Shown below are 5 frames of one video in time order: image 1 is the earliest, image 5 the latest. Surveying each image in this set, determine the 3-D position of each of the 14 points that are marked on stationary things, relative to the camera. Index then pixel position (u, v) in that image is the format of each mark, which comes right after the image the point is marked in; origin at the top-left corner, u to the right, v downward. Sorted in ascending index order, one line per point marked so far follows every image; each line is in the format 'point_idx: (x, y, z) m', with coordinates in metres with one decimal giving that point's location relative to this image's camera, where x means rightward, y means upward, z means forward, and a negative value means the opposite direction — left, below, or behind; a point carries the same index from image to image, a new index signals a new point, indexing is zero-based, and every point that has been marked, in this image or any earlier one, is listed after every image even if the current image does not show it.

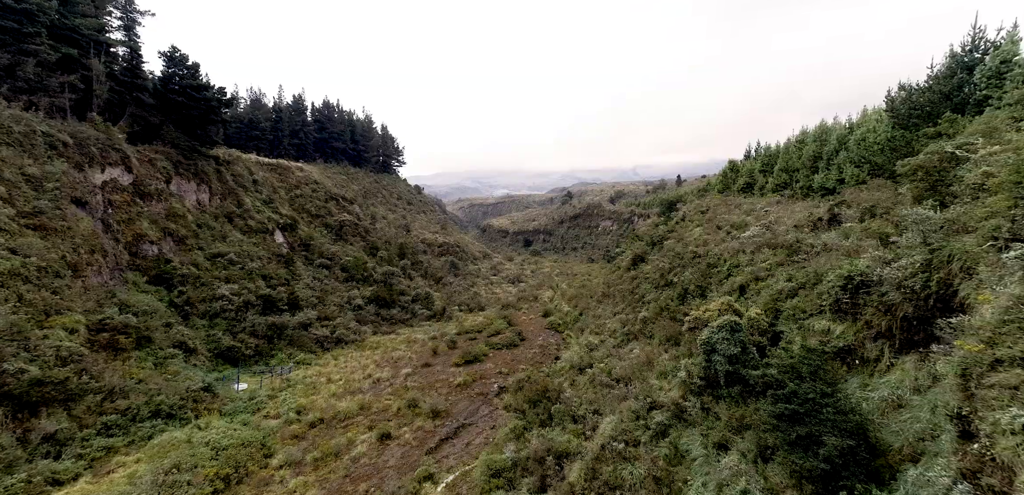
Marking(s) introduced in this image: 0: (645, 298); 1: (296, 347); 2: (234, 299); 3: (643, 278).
0: (+5.1, -2.0, +16.3) m
1: (-9.4, -4.3, +19.4) m
2: (-11.7, -2.1, +18.6) m
3: (+5.7, -1.4, +18.8) m
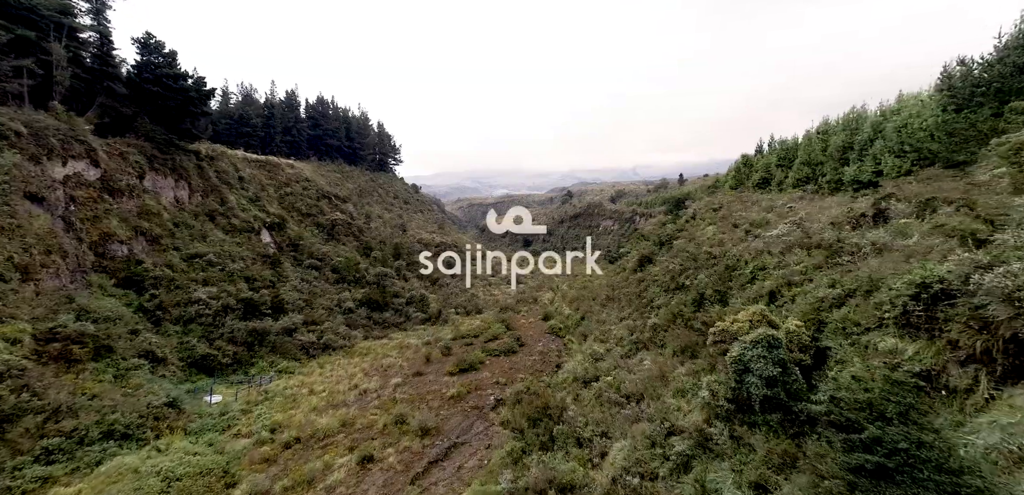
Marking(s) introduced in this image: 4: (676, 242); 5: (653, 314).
0: (+5.0, -2.0, +15.1) m
1: (-9.5, -4.3, +18.1) m
2: (-11.8, -2.2, +17.3) m
3: (+5.6, -1.5, +17.5) m
4: (+6.9, +0.2, +18.4) m
5: (+4.7, -2.3, +14.5) m
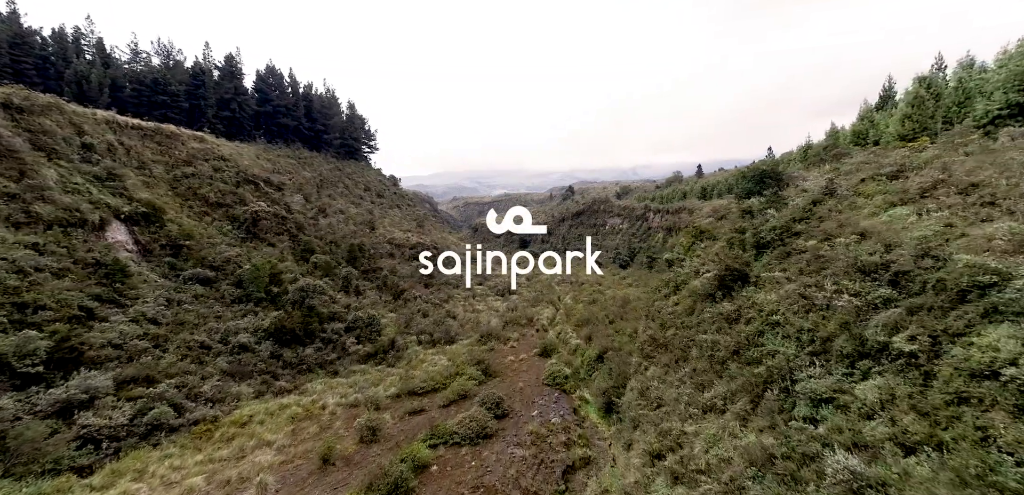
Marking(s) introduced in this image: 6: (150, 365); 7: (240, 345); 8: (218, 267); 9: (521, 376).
0: (+4.3, -2.1, +6.1) m
1: (-10.2, -4.5, +9.1) m
2: (-12.5, -2.3, +8.3) m
3: (+4.9, -1.6, +8.6) m
4: (+6.2, +0.1, +9.5) m
5: (+4.0, -2.4, +5.6) m
6: (-10.7, -3.4, +13.0) m
7: (-10.3, -3.7, +16.8) m
8: (-13.1, -0.8, +19.8) m
9: (+0.4, -5.0, +17.5) m
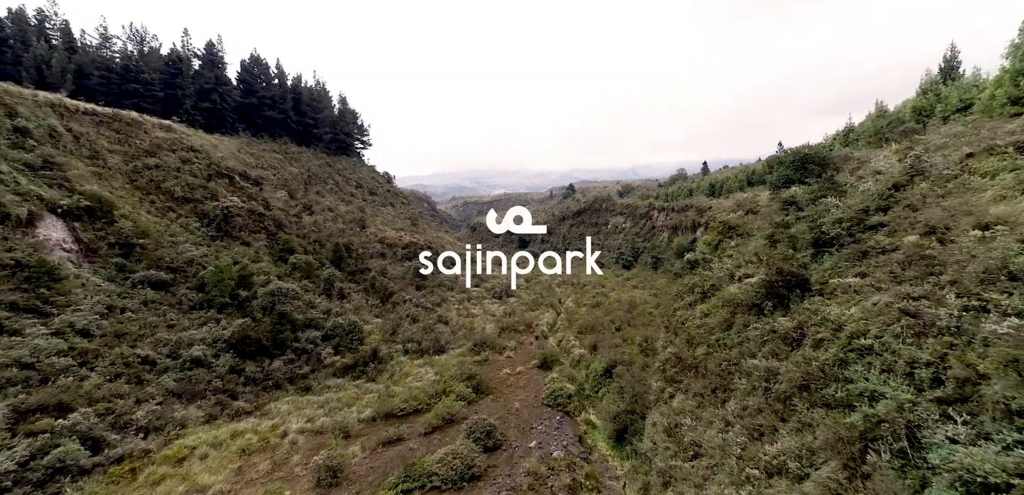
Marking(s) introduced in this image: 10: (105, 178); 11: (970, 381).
0: (+4.1, -2.0, +3.8) m
1: (-10.4, -4.4, +6.8) m
2: (-12.6, -2.2, +6.1) m
3: (+4.7, -1.5, +6.3) m
4: (+6.1, +0.1, +7.2) m
5: (+3.9, -2.3, +3.3) m
6: (-10.9, -3.4, +10.8) m
7: (-10.5, -3.6, +14.5) m
8: (-13.3, -0.8, +17.5) m
9: (+0.3, -5.0, +15.2) m
10: (-17.2, +3.0, +18.6) m
11: (+5.0, -1.5, +5.1) m
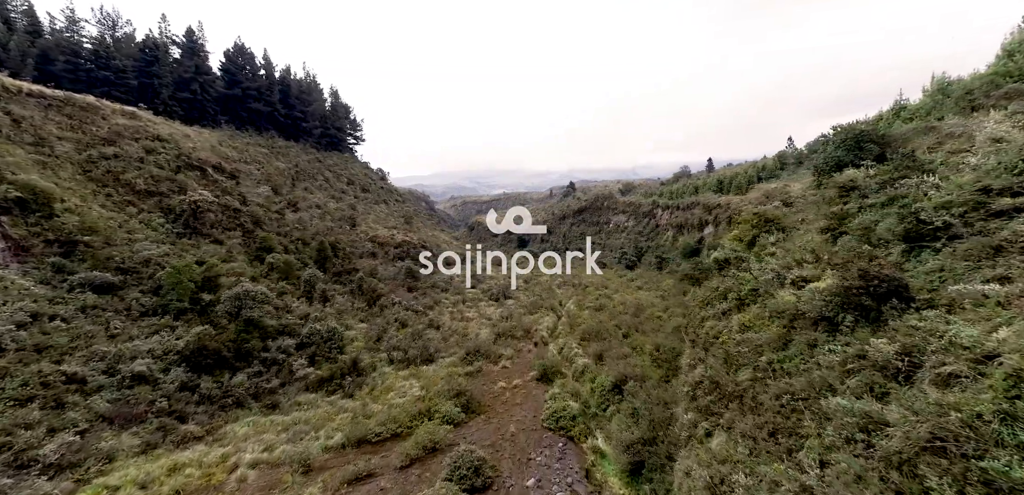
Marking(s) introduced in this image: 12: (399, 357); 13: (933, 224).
0: (+4.0, -2.0, +1.8) m
1: (-10.5, -4.3, +4.7) m
2: (-12.8, -2.1, +4.0) m
3: (+4.6, -1.4, +4.2) m
4: (+5.9, +0.2, +5.1) m
5: (+3.7, -2.3, +1.2) m
6: (-11.0, -3.3, +8.7) m
7: (-10.6, -3.6, +12.4) m
8: (-13.4, -0.7, +15.4) m
9: (+0.1, -4.9, +13.1) m
10: (-17.3, +3.1, +16.6) m
11: (+4.8, -1.4, +3.0) m
12: (-4.7, -4.5, +18.1) m
13: (+5.8, +0.3, +6.4) m
